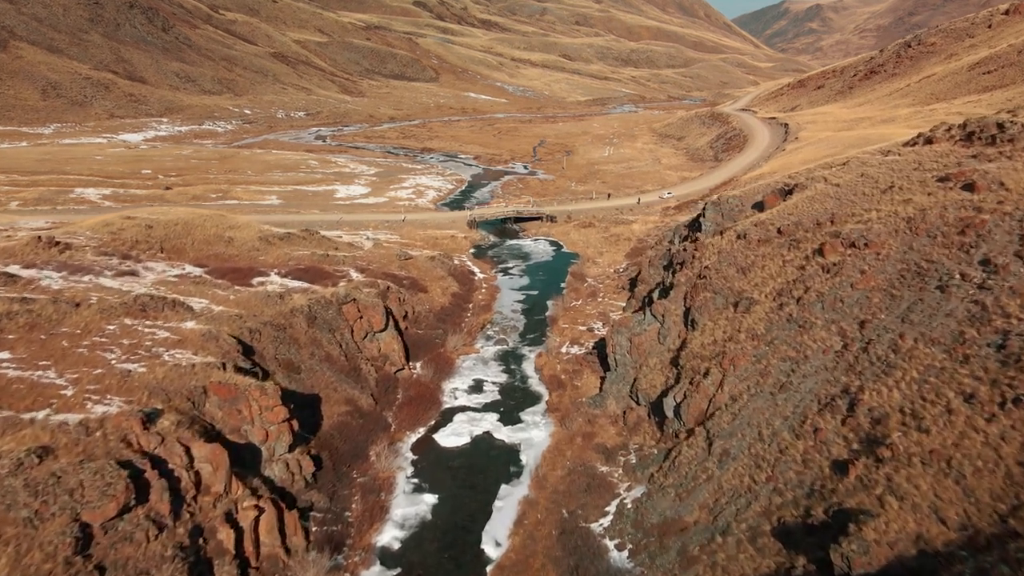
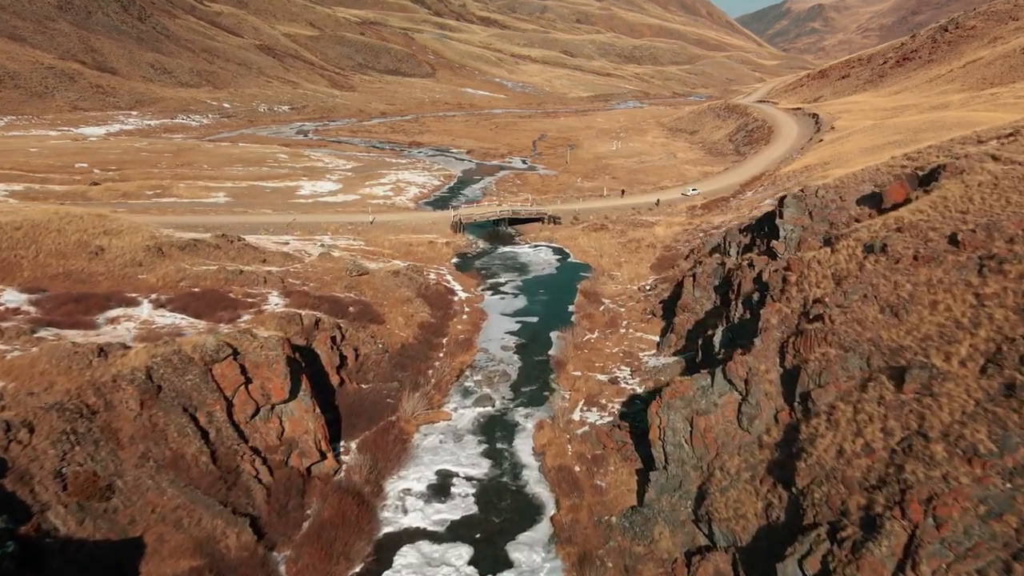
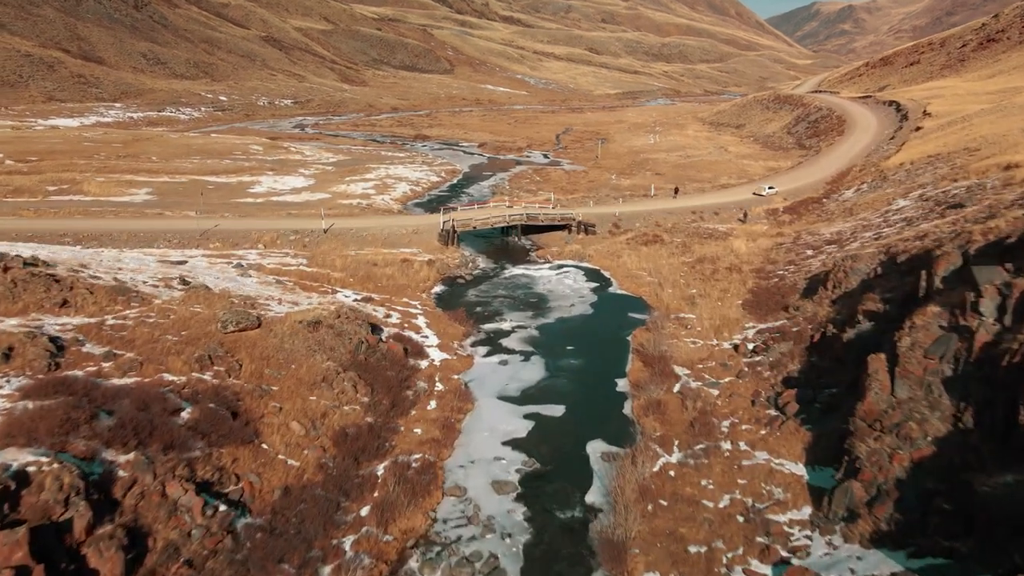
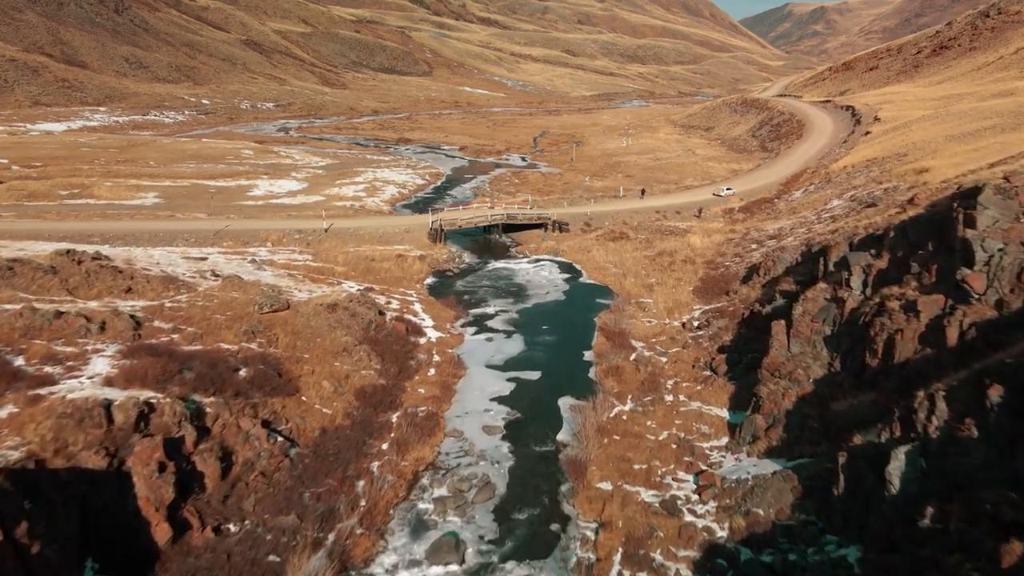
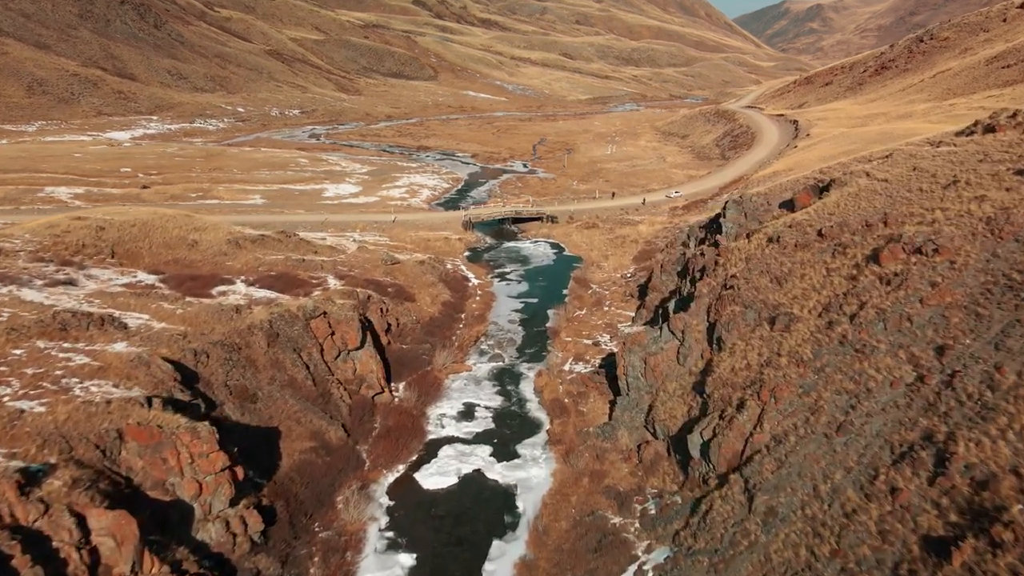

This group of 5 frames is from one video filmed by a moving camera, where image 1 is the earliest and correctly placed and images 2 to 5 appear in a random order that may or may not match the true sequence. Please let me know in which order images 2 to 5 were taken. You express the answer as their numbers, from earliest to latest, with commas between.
5, 2, 4, 3
